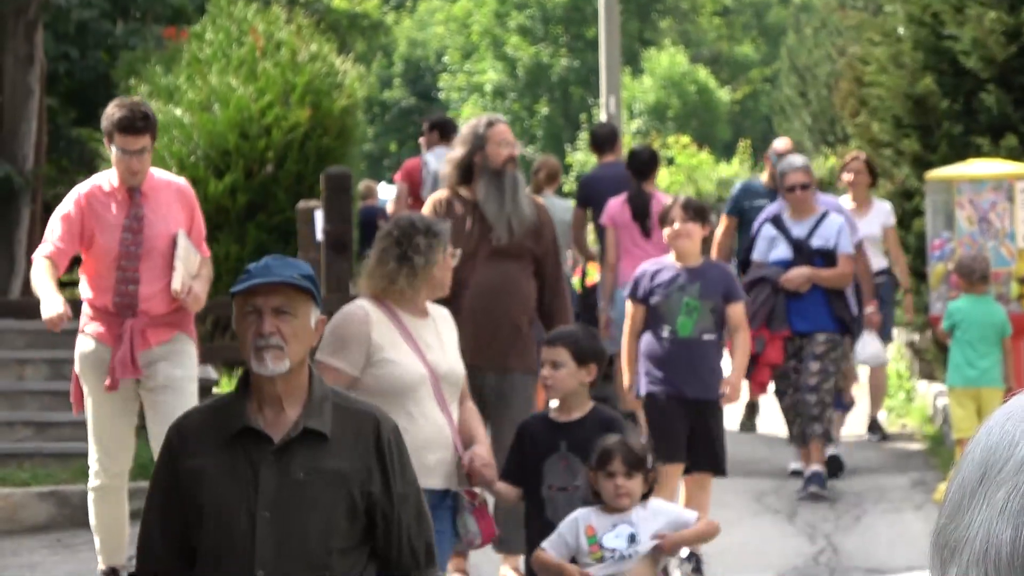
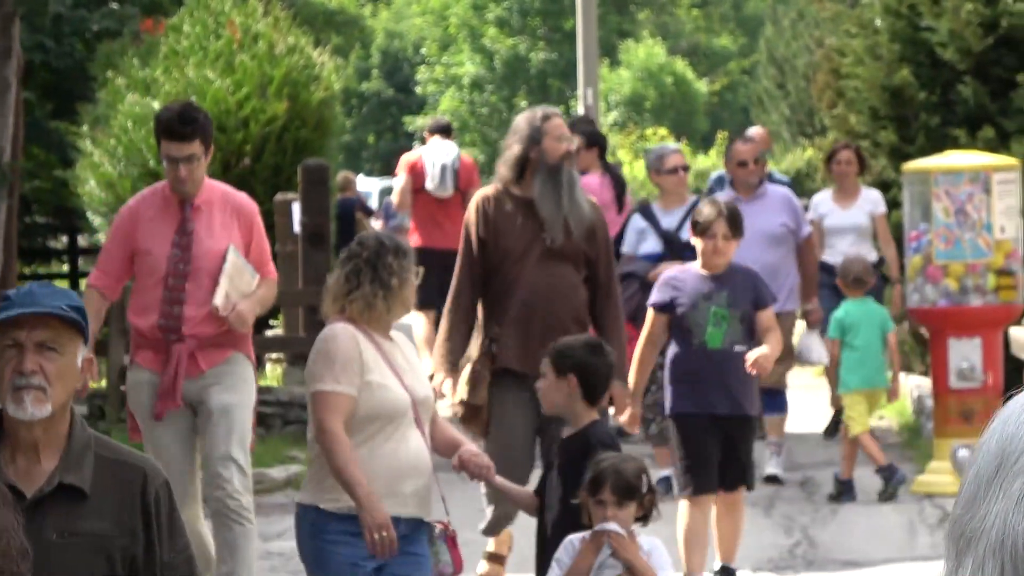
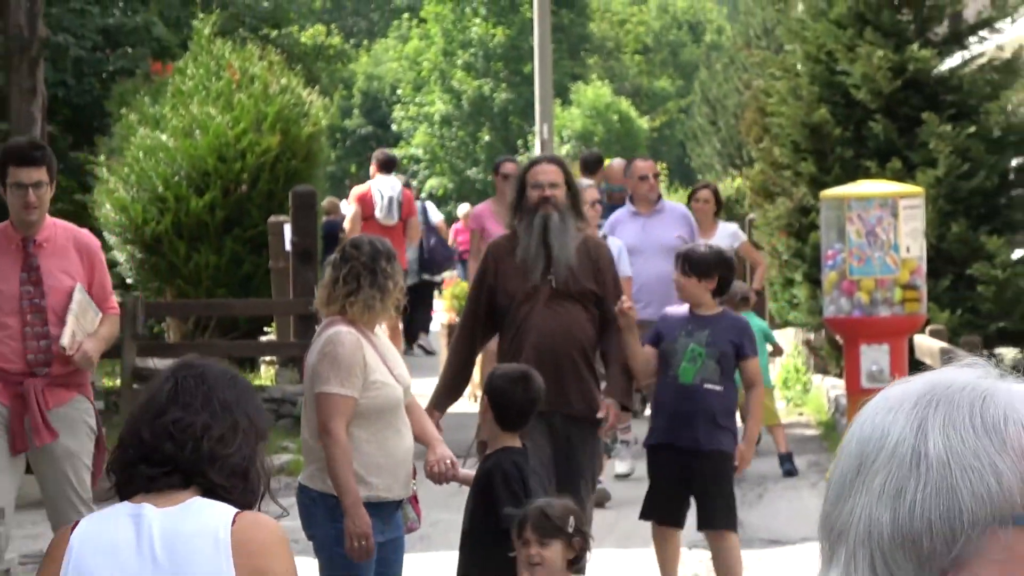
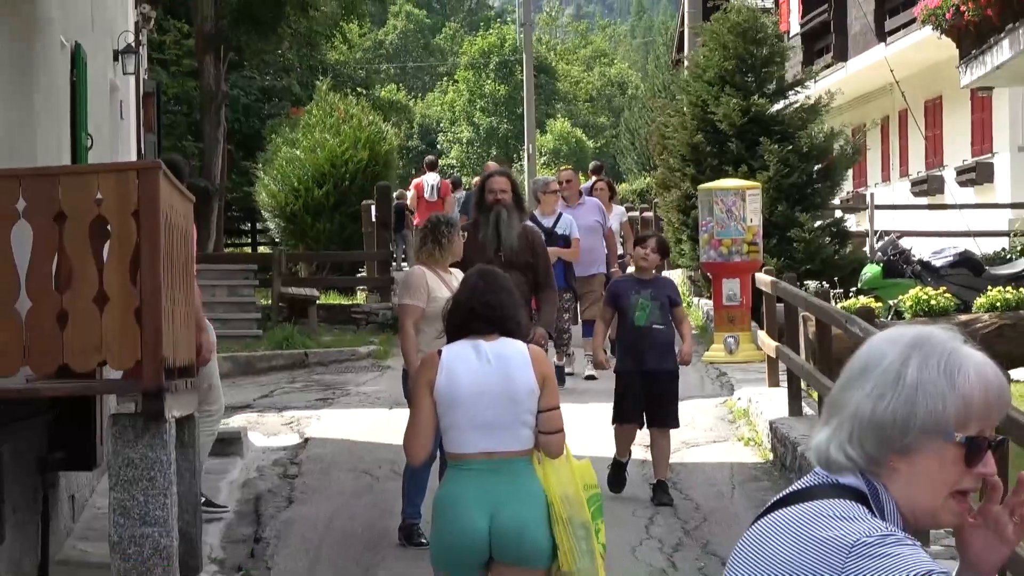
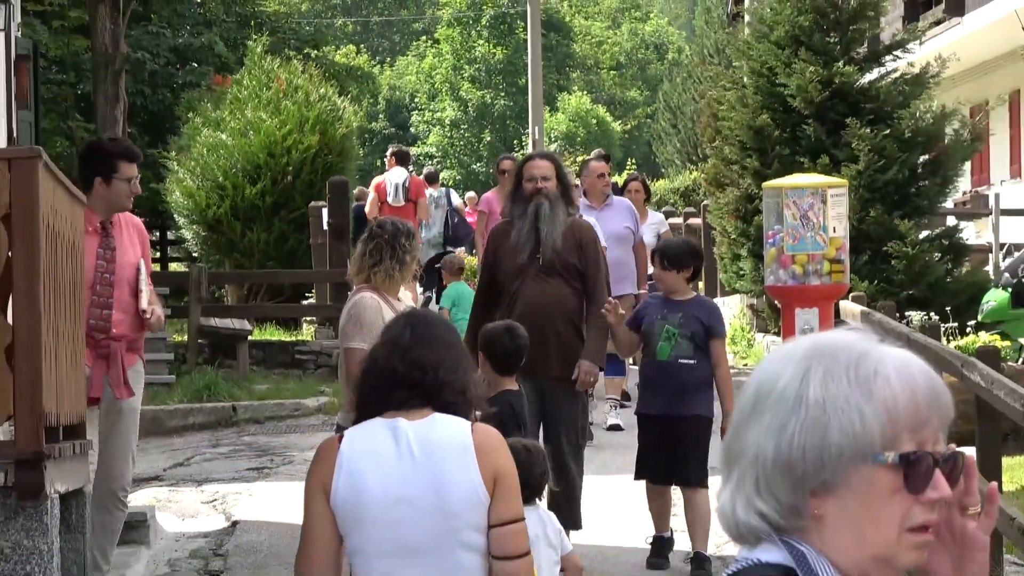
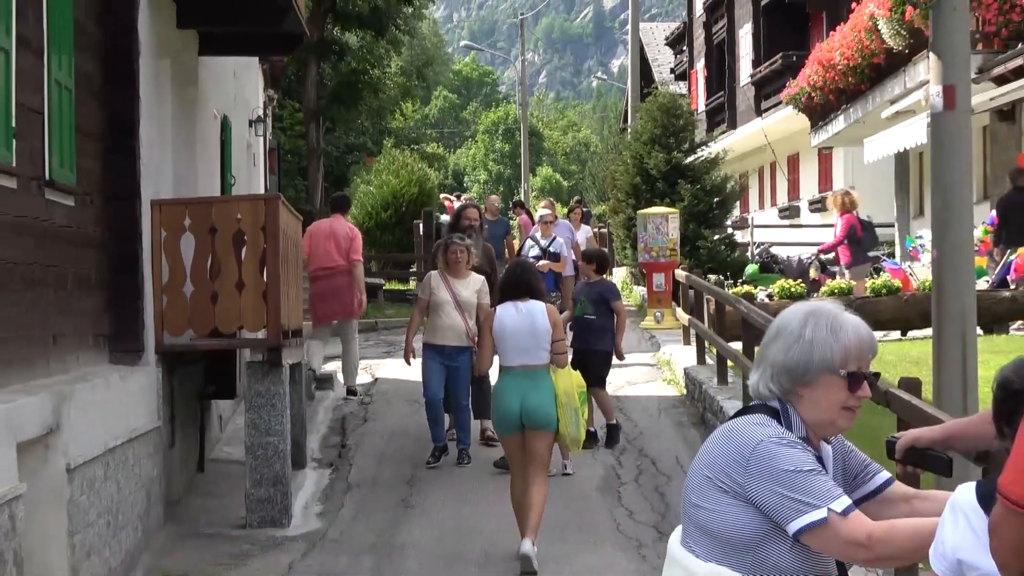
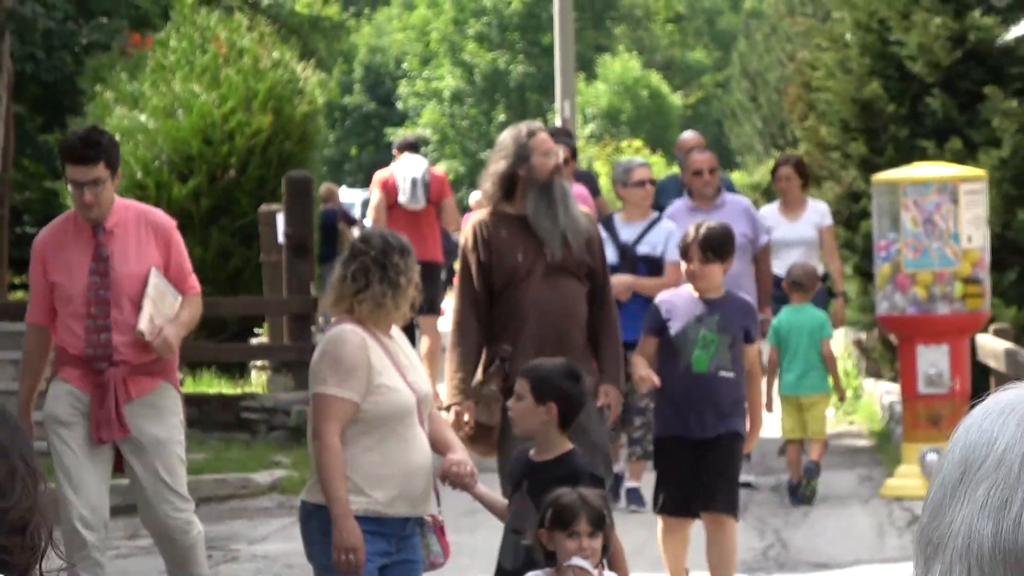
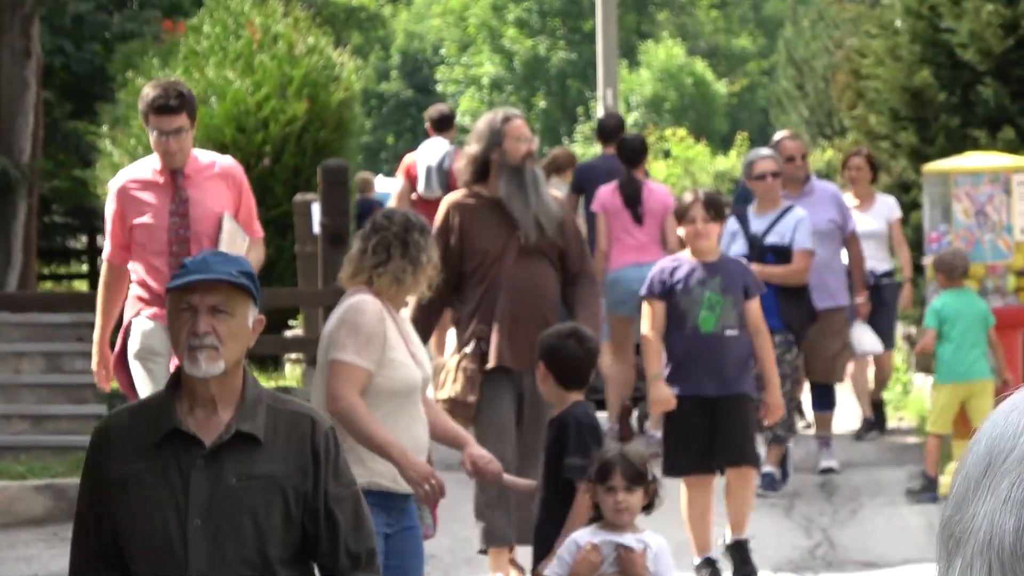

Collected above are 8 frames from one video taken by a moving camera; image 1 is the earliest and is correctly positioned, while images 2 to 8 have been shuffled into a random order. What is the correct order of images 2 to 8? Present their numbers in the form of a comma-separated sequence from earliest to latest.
8, 2, 7, 3, 5, 4, 6
